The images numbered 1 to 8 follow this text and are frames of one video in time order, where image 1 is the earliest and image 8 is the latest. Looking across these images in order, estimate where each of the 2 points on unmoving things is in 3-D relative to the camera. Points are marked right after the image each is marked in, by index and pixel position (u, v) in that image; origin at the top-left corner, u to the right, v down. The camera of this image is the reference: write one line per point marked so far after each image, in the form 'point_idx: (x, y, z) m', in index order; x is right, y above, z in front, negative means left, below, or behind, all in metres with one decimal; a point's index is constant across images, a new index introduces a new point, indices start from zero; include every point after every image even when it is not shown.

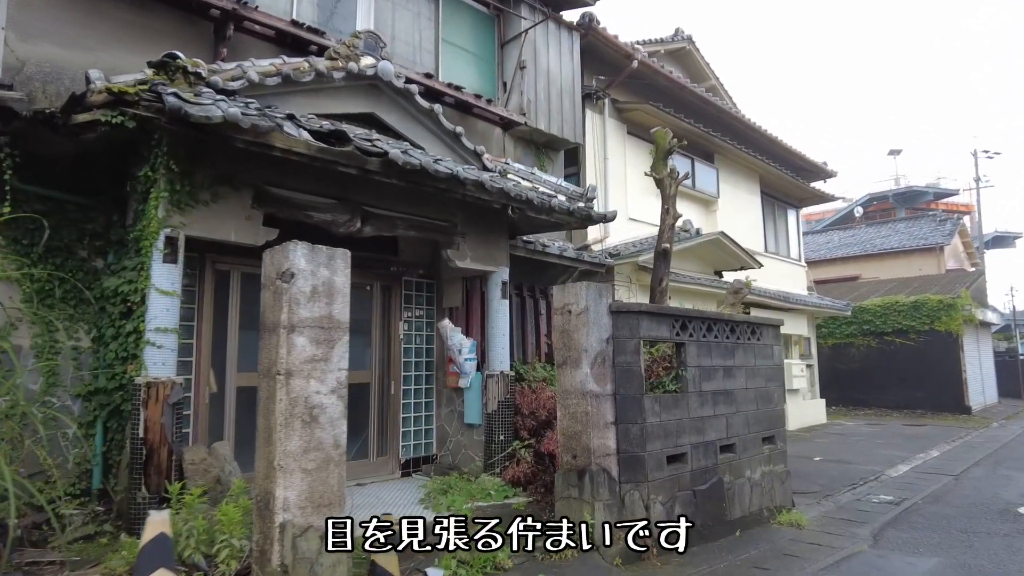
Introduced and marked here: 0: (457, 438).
0: (-0.6, -1.8, +7.7) m
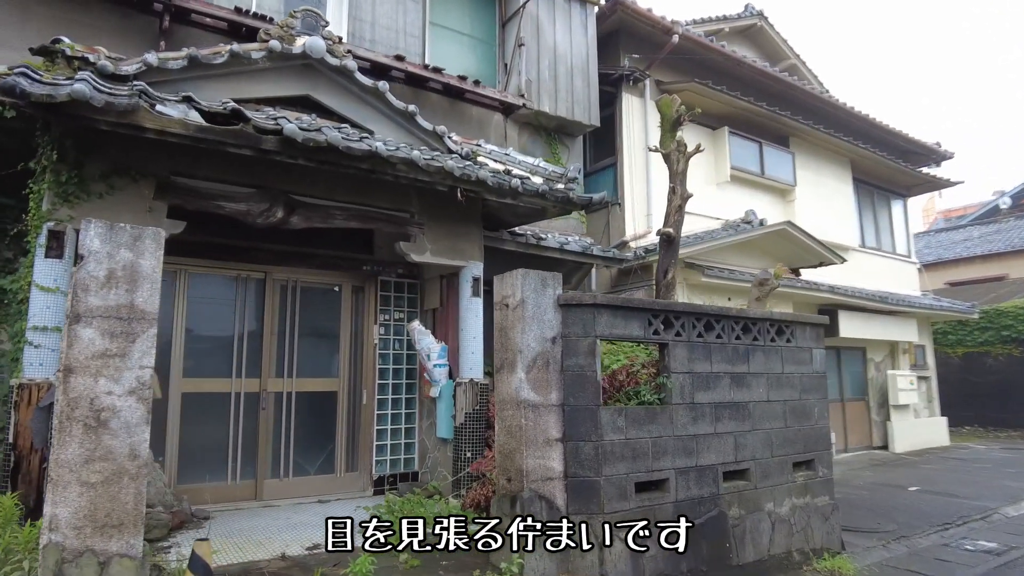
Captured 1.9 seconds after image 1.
0: (-0.8, -1.8, +7.0) m
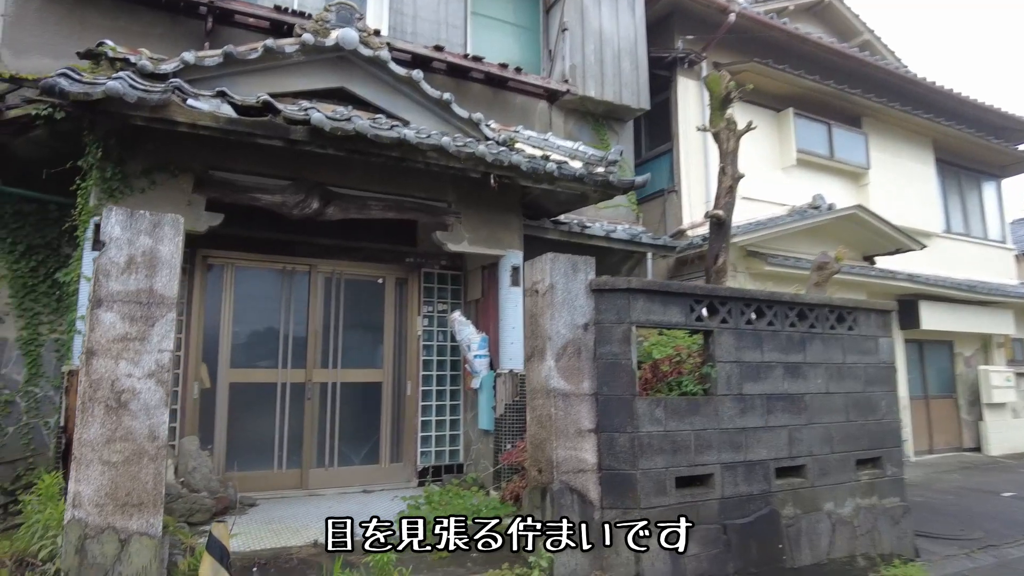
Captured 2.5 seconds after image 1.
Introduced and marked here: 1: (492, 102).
0: (-0.4, -1.7, +6.9) m
1: (-0.2, +2.3, +7.9) m
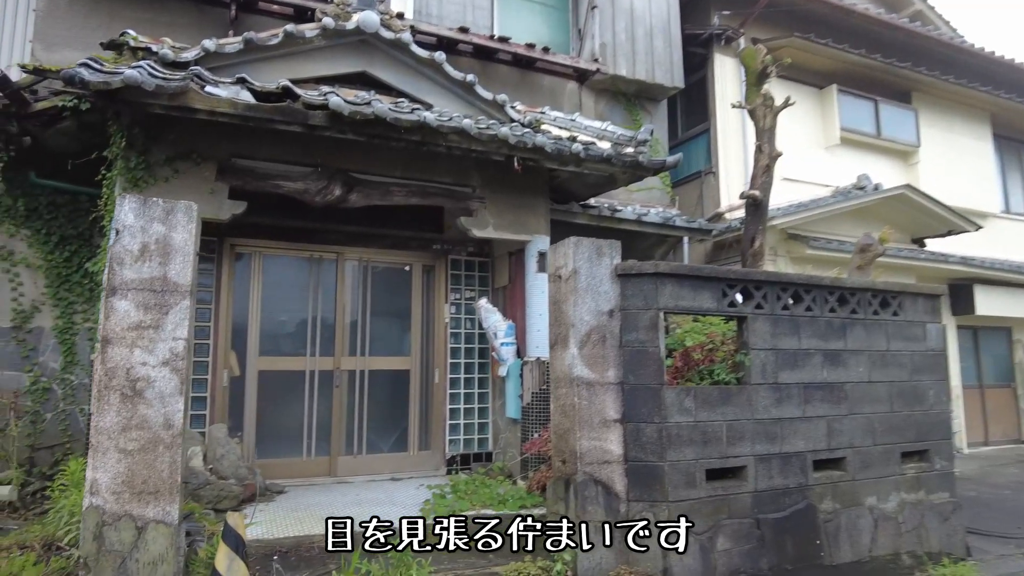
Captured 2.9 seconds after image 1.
0: (-0.1, -1.5, +6.8) m
1: (+0.1, +2.4, +7.8) m
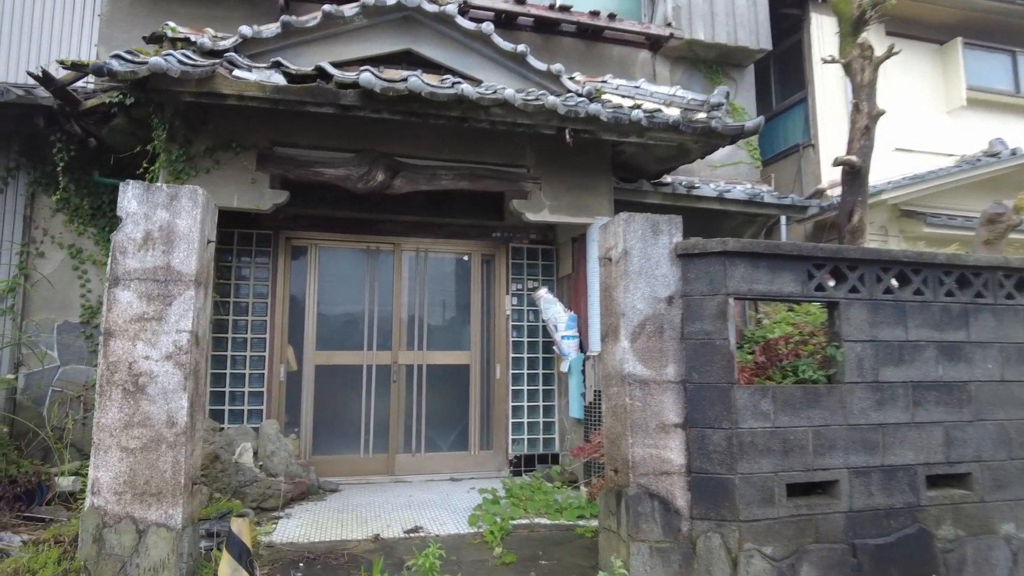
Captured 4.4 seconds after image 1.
0: (+0.6, -1.4, +6.3) m
1: (+0.8, +2.5, +7.2) m
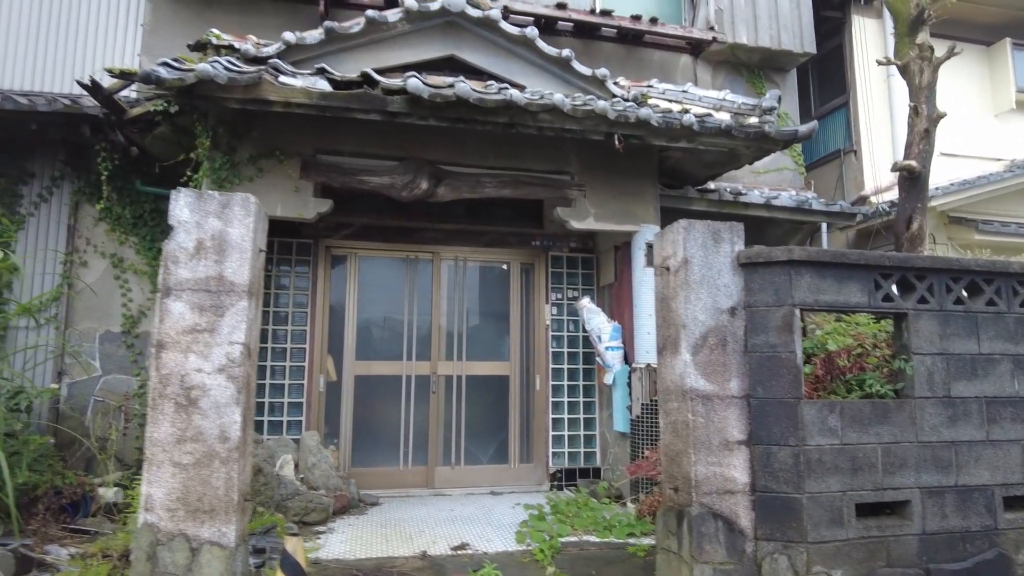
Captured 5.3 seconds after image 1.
0: (+1.0, -1.5, +6.1) m
1: (+1.2, +2.4, +7.1) m
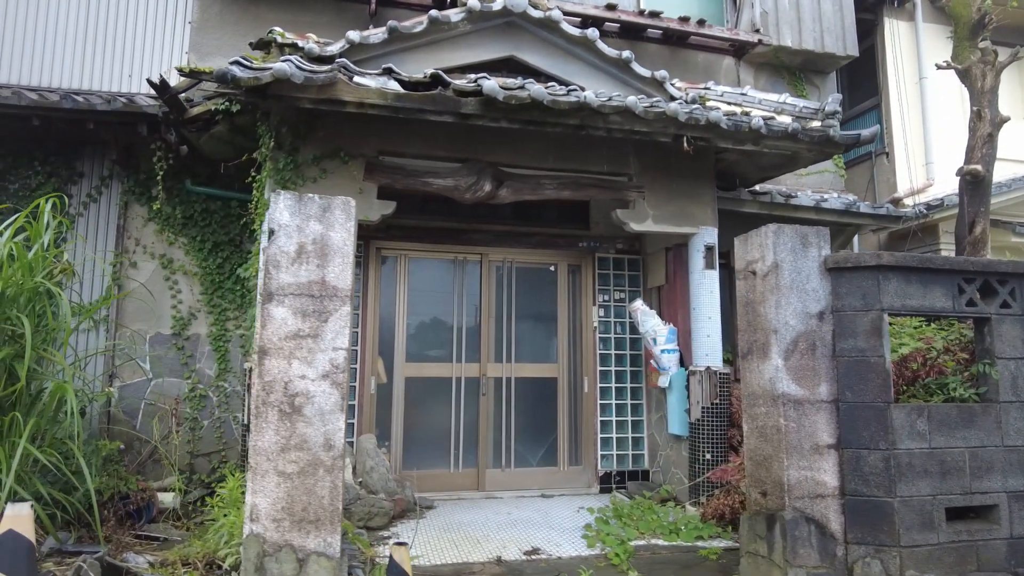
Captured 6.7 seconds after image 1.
0: (+1.4, -1.5, +6.1) m
1: (+1.7, +2.4, +7.0) m
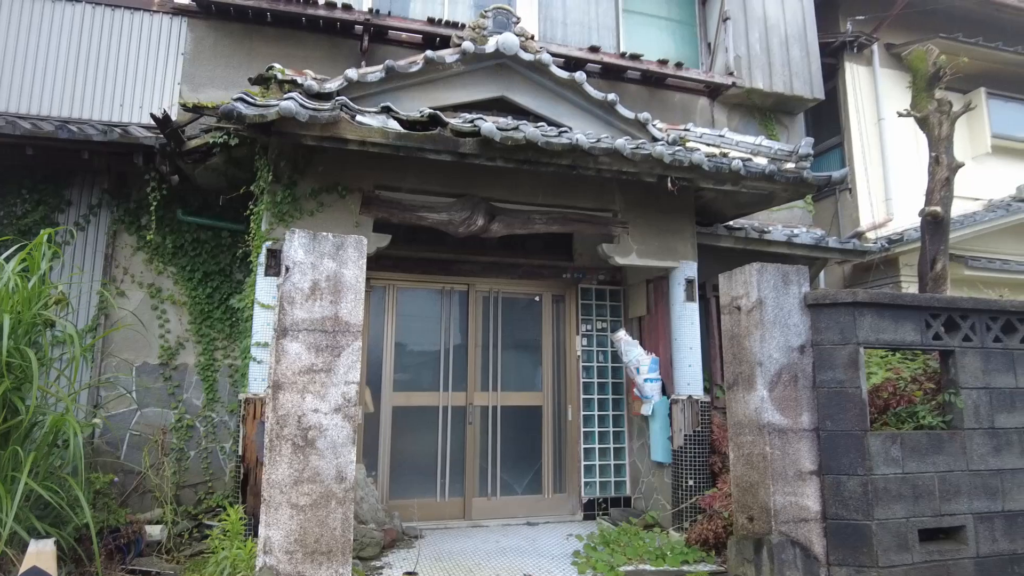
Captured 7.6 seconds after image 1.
0: (+1.3, -1.8, +6.3) m
1: (+1.5, +2.1, +7.4) m
